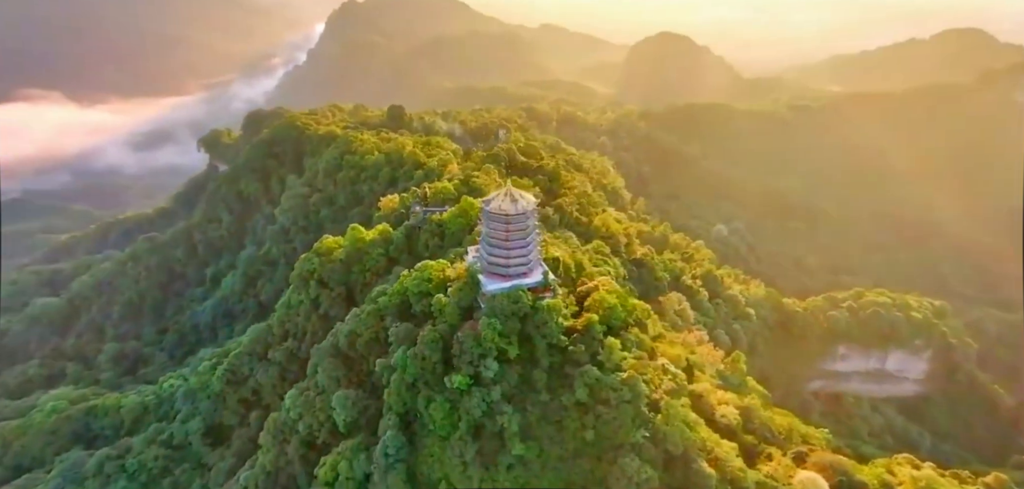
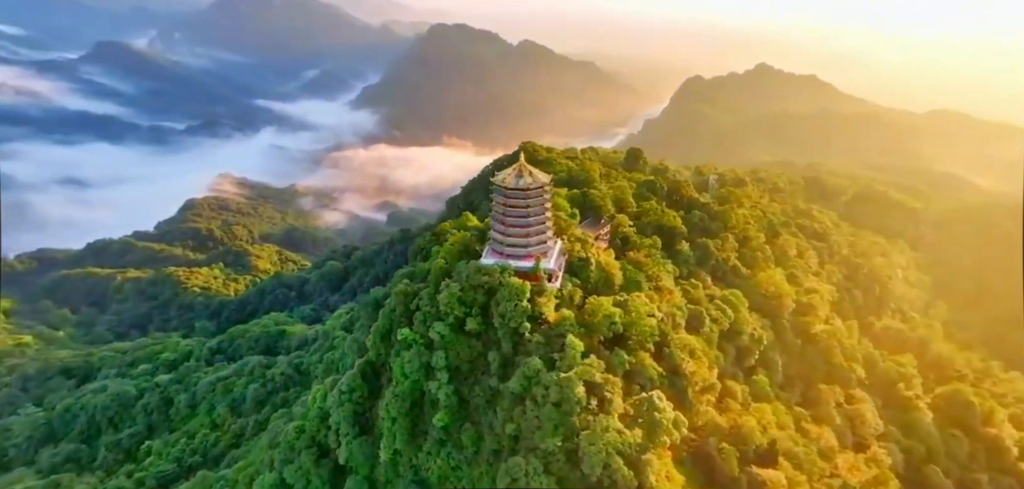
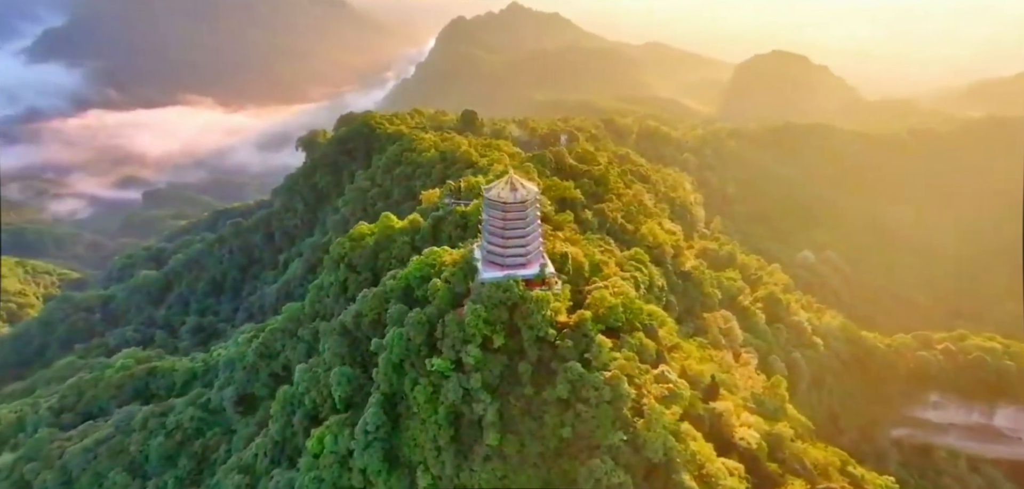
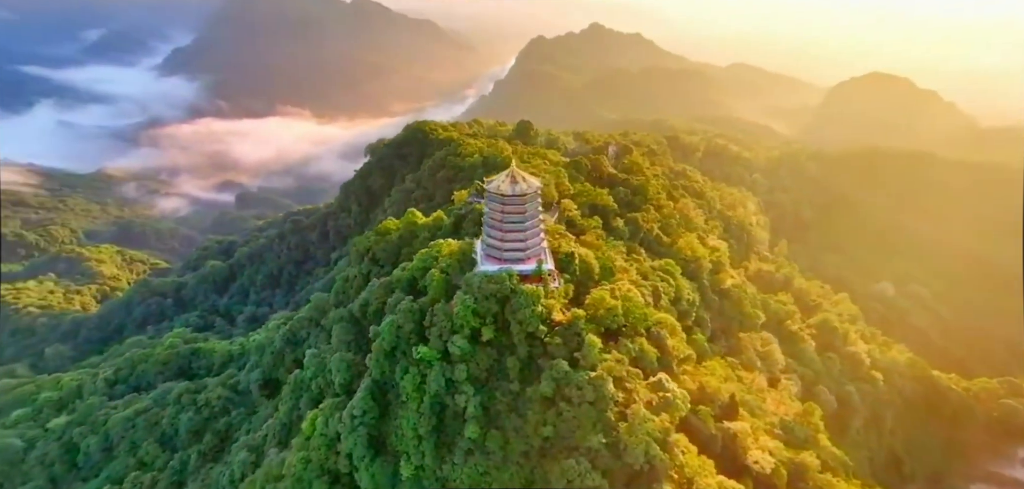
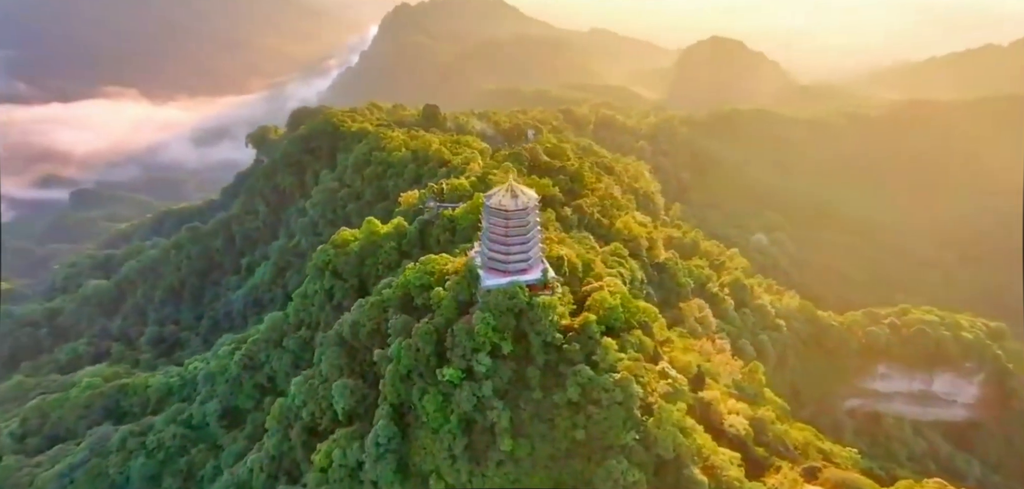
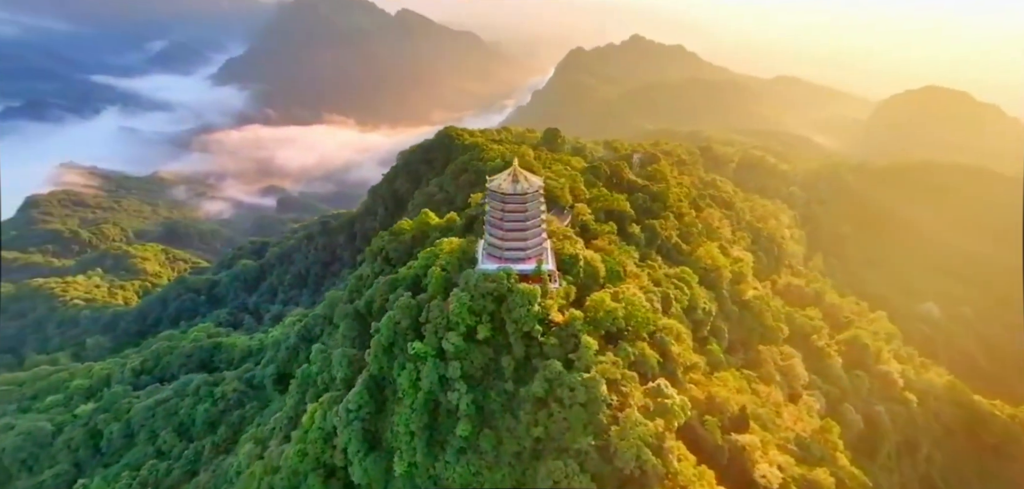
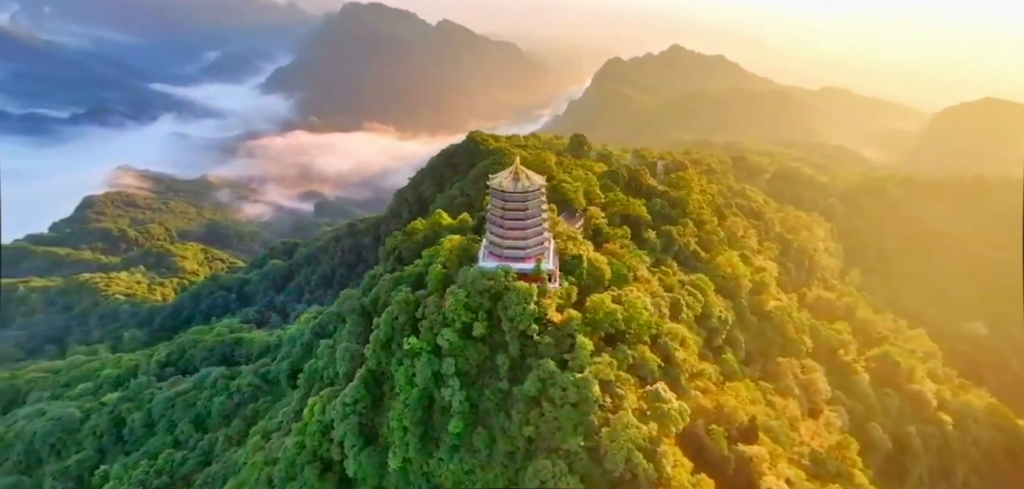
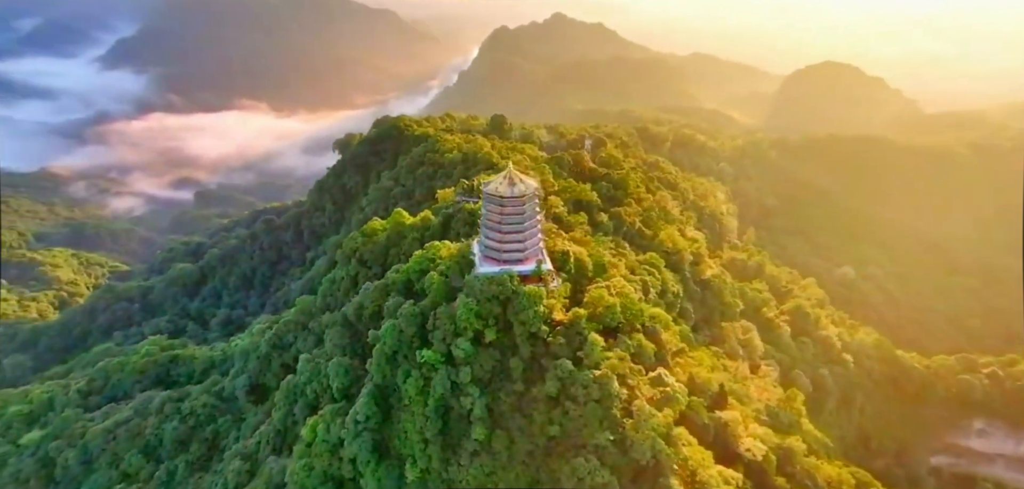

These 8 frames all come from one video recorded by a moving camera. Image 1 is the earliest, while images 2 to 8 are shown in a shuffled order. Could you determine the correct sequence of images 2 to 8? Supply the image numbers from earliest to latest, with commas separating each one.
5, 3, 8, 4, 6, 7, 2
